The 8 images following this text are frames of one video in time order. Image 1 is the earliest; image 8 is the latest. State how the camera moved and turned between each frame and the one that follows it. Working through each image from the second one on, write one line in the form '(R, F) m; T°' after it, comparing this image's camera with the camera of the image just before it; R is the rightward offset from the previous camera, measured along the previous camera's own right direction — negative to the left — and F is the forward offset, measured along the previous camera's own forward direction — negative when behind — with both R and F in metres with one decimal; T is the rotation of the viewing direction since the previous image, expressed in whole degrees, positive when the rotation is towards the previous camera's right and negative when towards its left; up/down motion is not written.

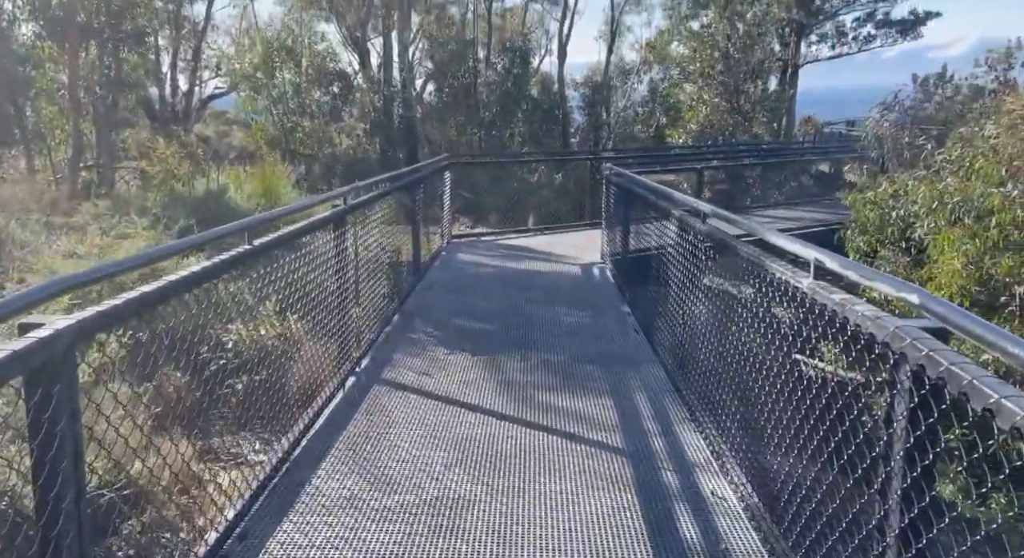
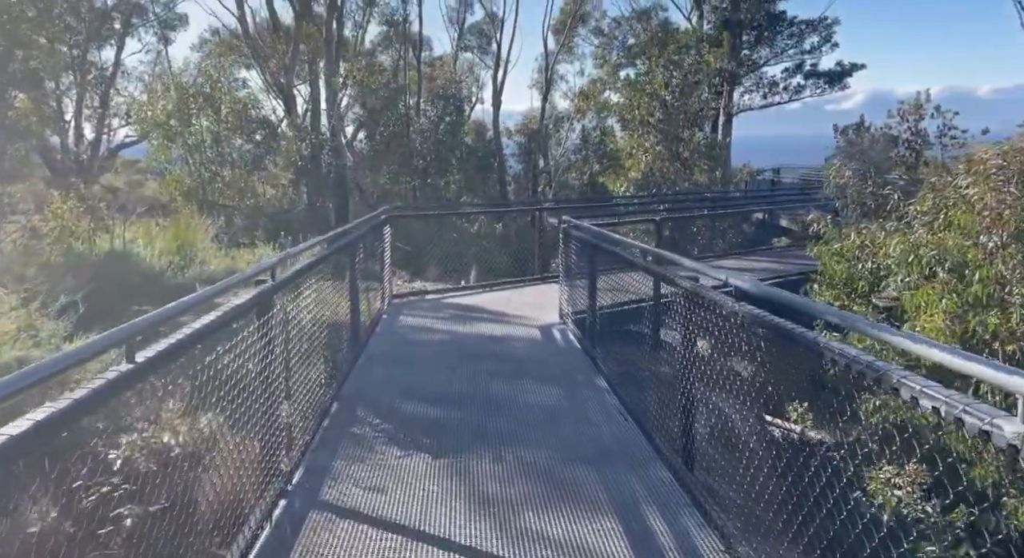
(-0.2, +0.6) m; +6°
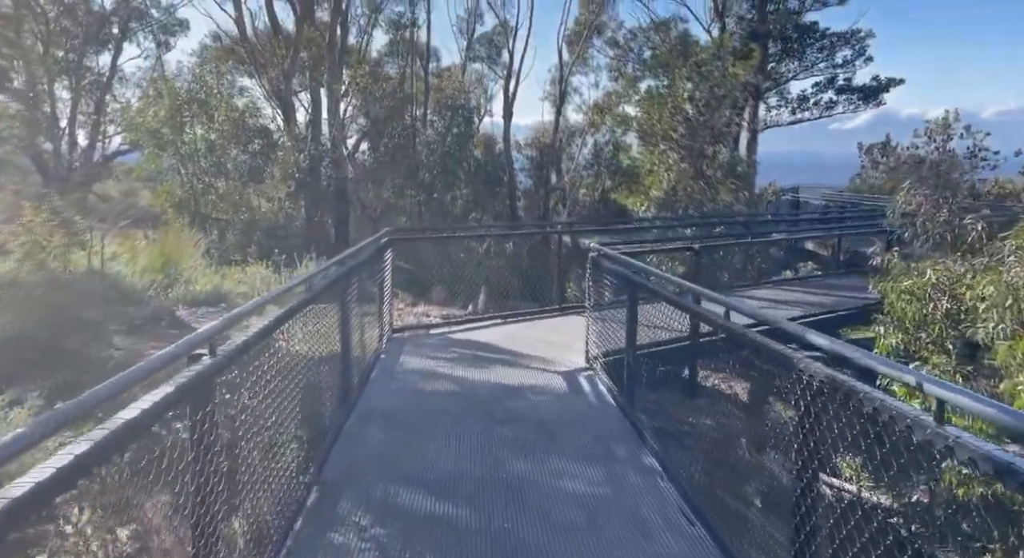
(-0.2, +0.9) m; 0°
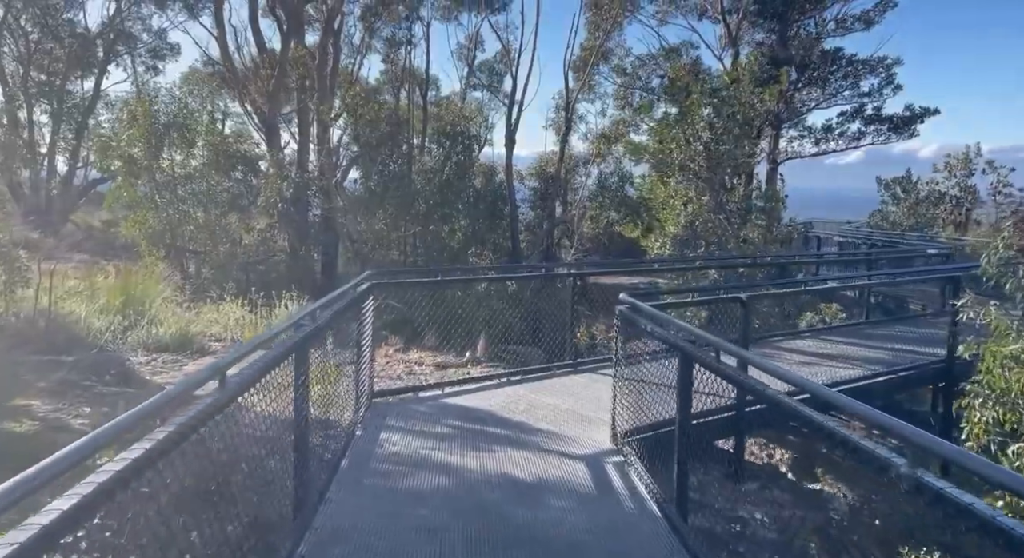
(-0.1, +1.1) m; 0°
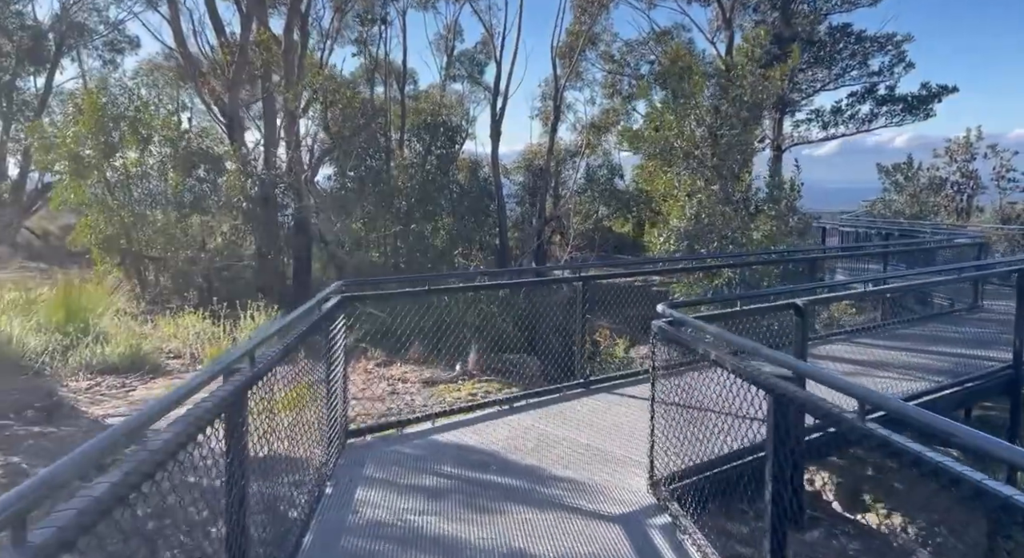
(-0.1, +0.9) m; +2°
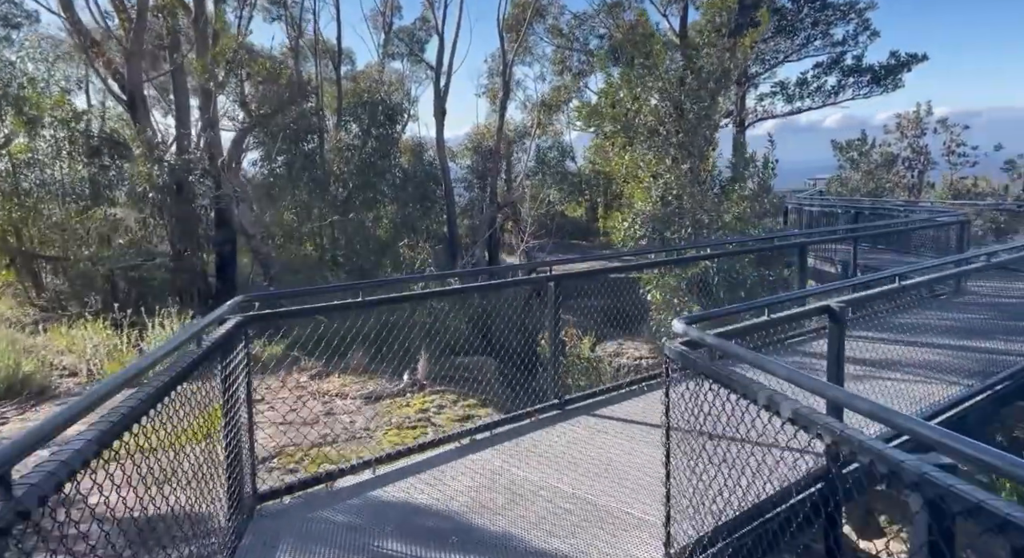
(0.0, +1.0) m; +5°
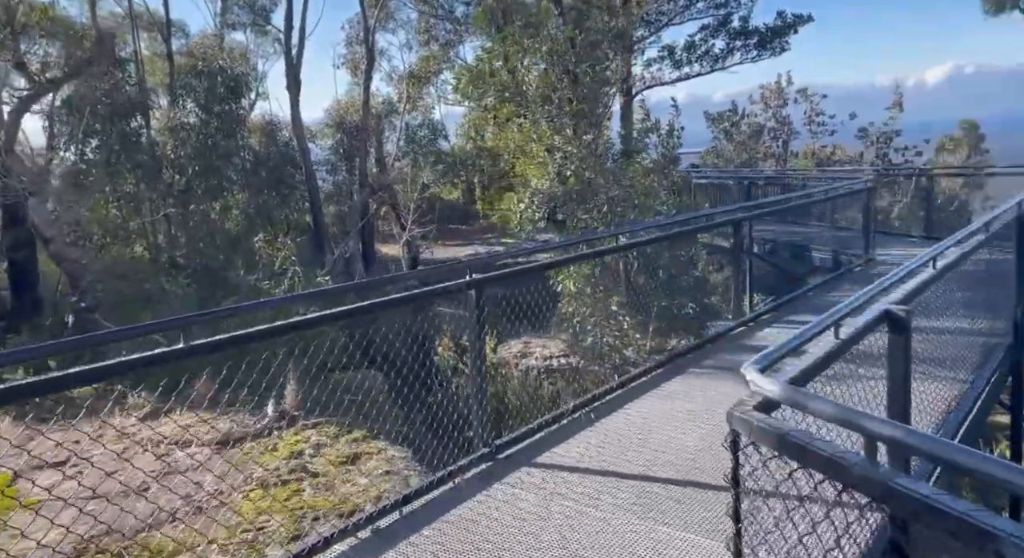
(-0.1, +1.2) m; +12°
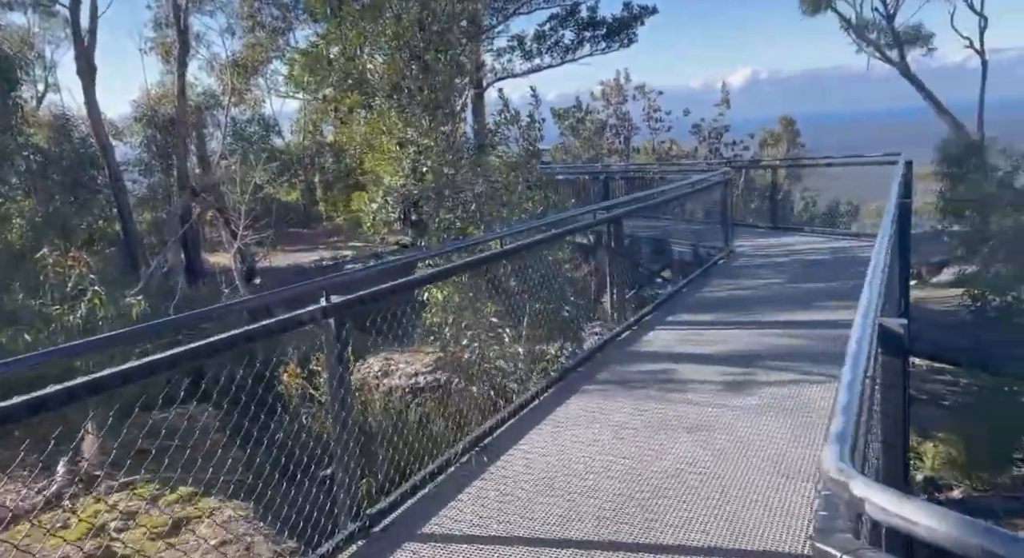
(-0.1, +0.7) m; +14°
